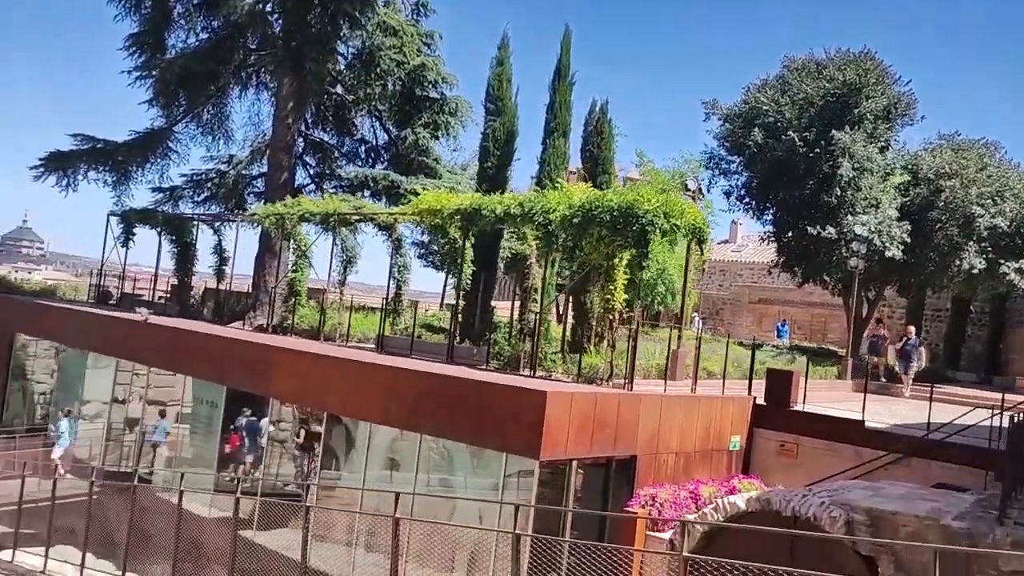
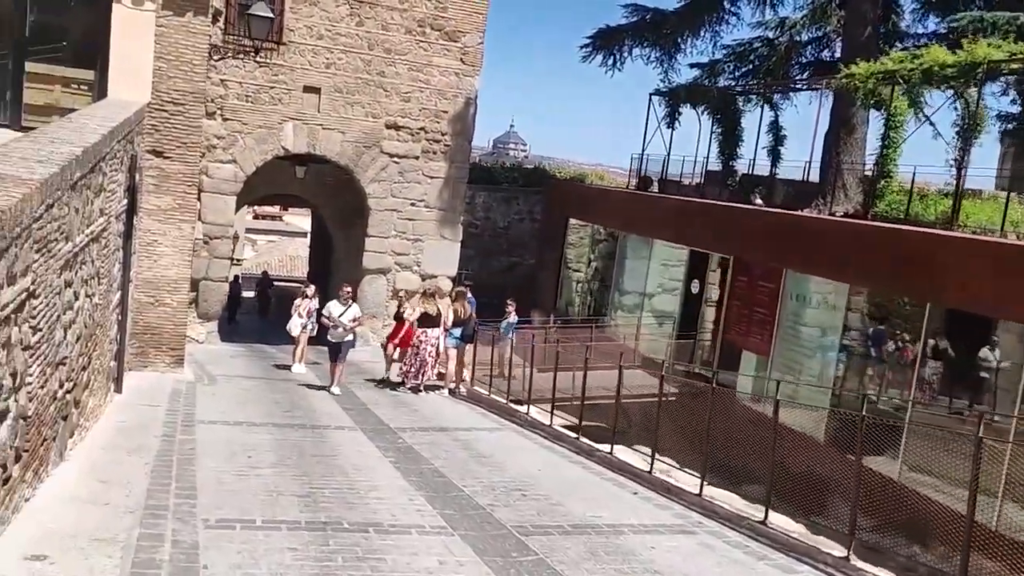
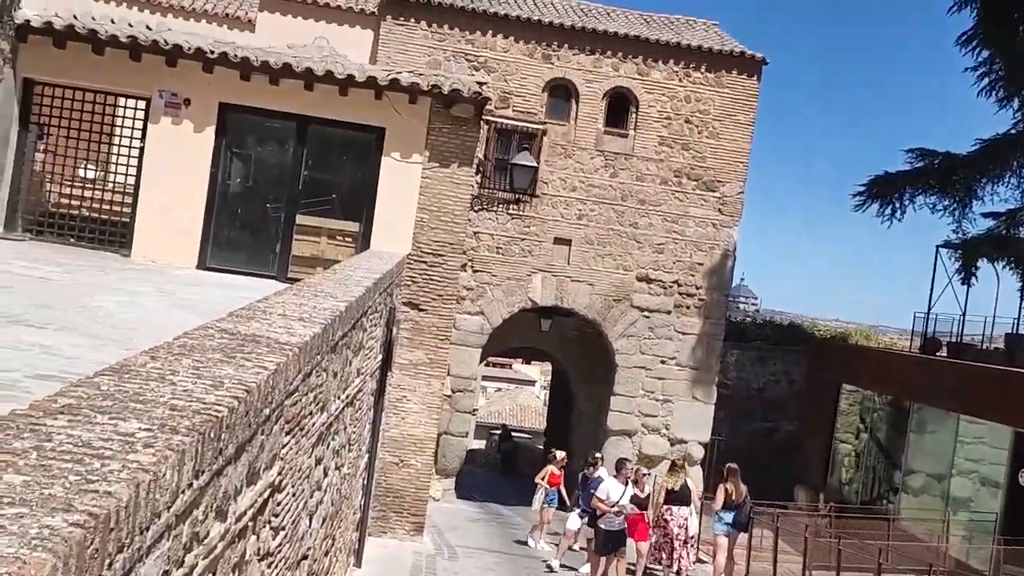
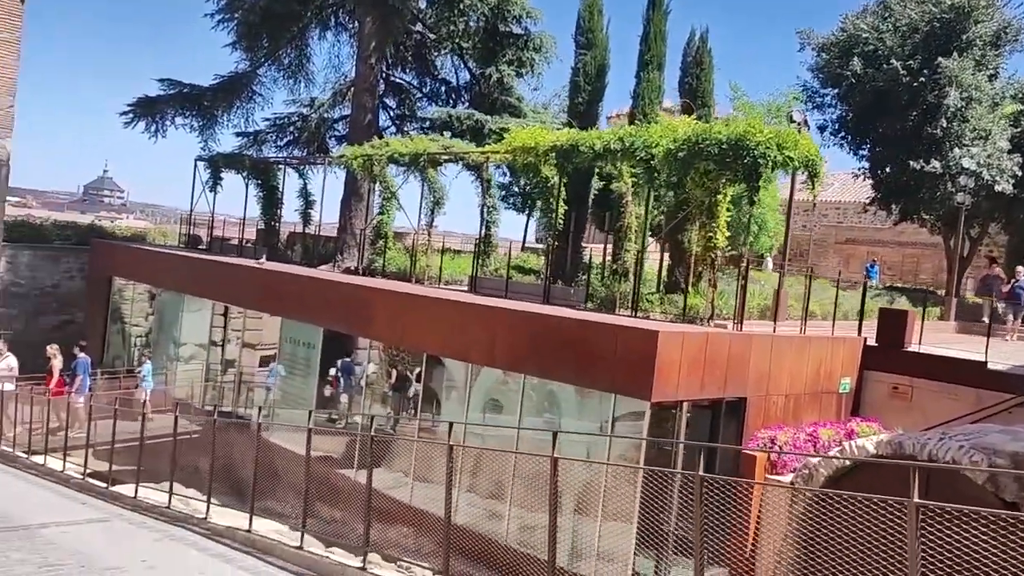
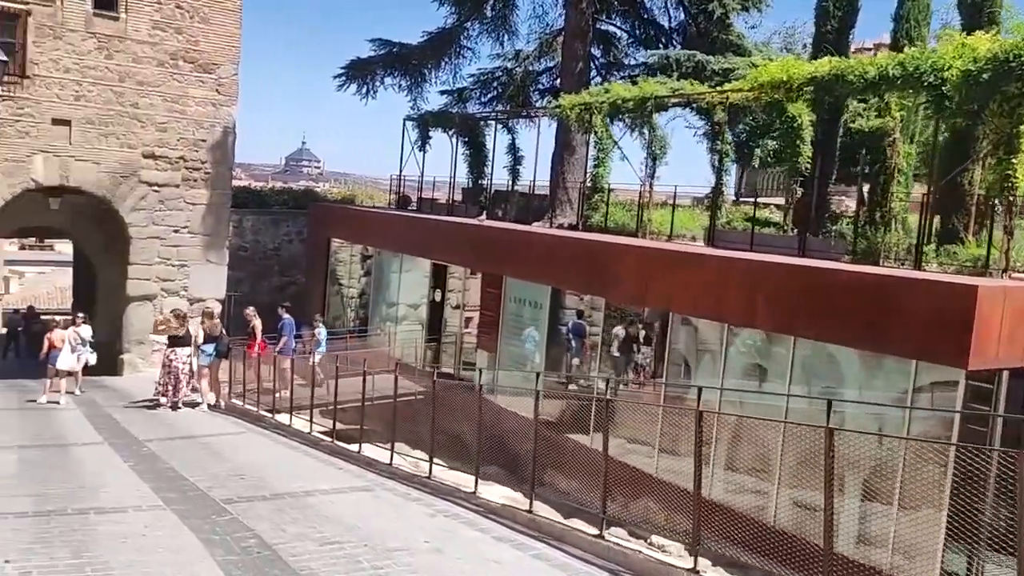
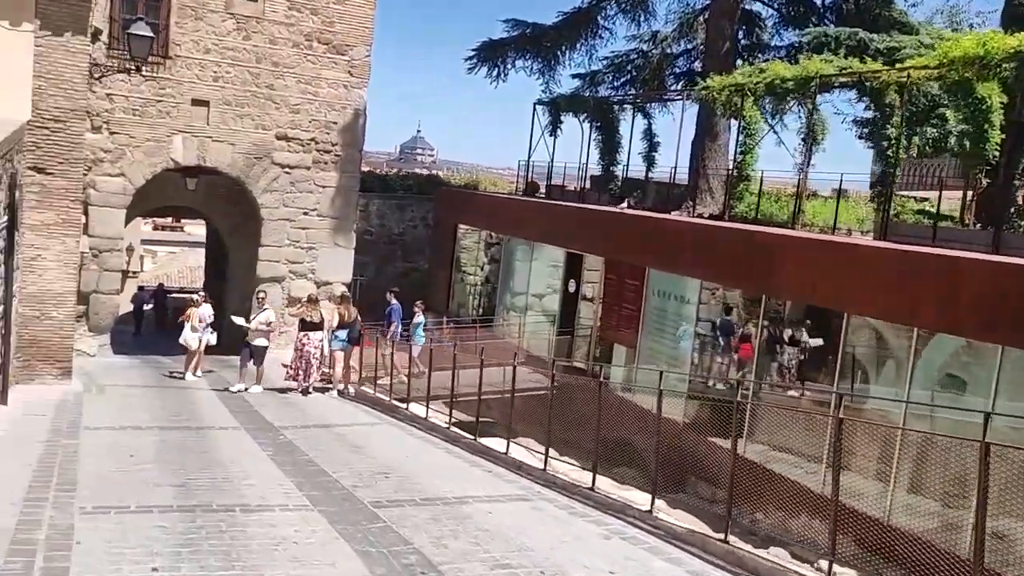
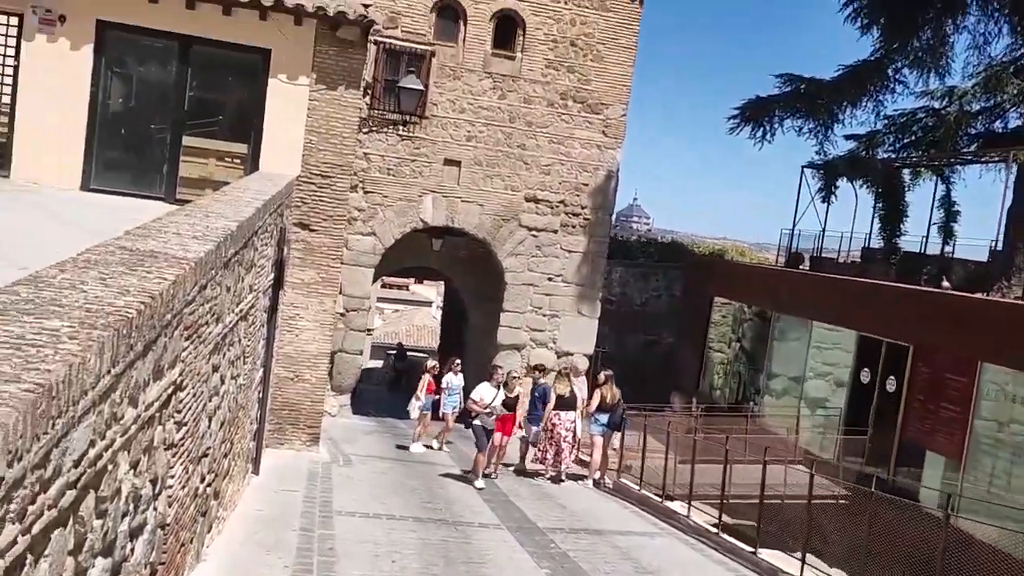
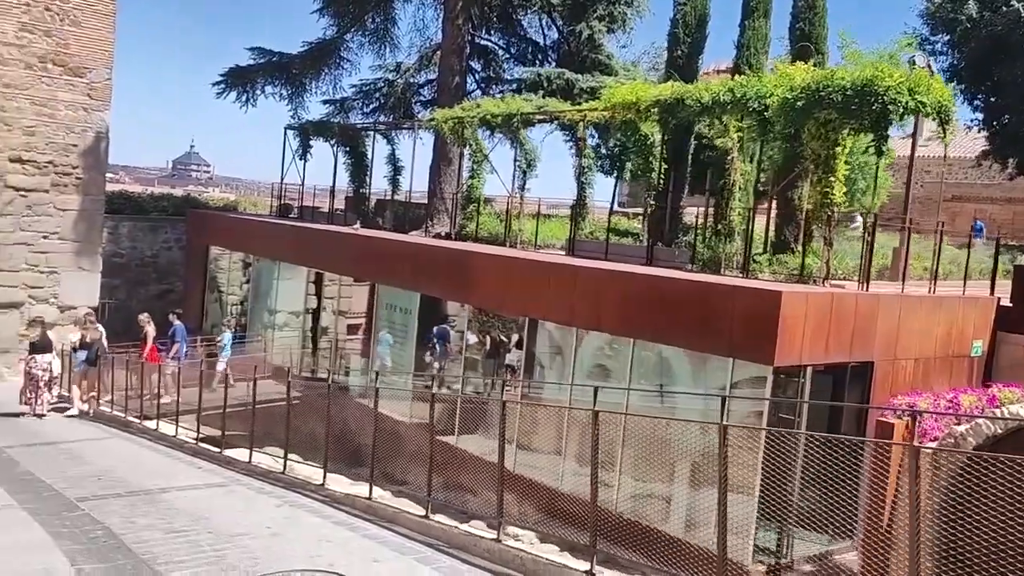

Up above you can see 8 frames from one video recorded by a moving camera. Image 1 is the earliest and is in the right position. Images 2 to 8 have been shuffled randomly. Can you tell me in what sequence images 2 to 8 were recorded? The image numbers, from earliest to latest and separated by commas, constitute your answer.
4, 8, 5, 6, 2, 7, 3
